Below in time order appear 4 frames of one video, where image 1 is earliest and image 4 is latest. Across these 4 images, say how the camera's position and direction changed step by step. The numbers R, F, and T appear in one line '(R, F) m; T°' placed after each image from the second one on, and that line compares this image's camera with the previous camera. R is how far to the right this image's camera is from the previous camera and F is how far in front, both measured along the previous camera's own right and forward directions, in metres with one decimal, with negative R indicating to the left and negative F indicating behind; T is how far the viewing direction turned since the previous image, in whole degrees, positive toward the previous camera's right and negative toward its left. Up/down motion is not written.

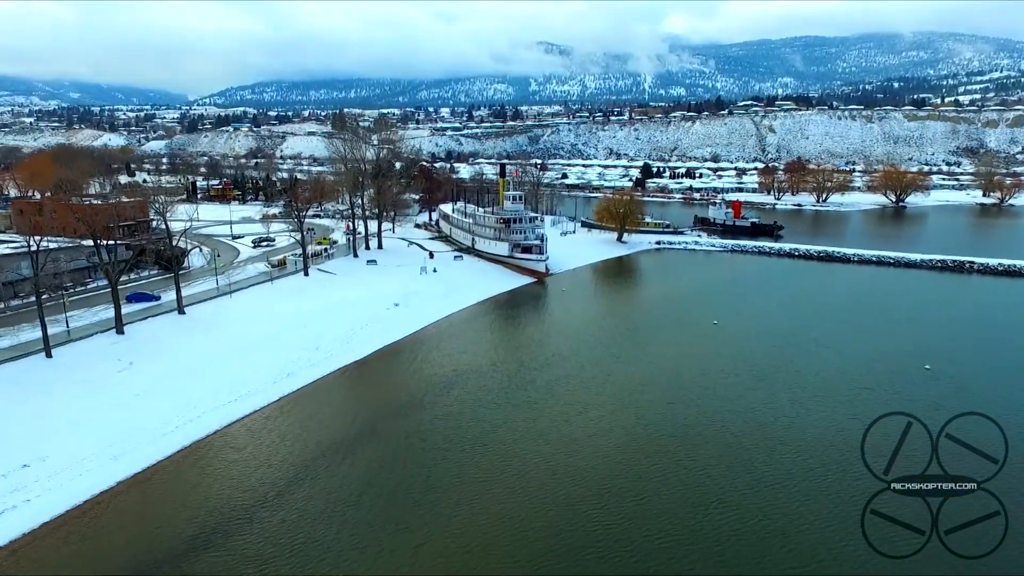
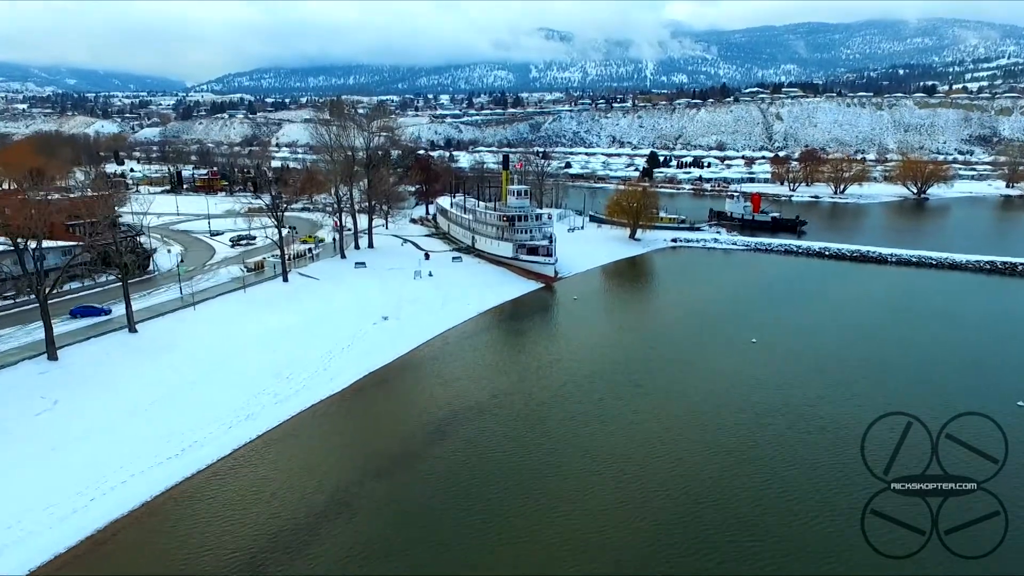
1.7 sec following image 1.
(-0.3, +4.4) m; 0°
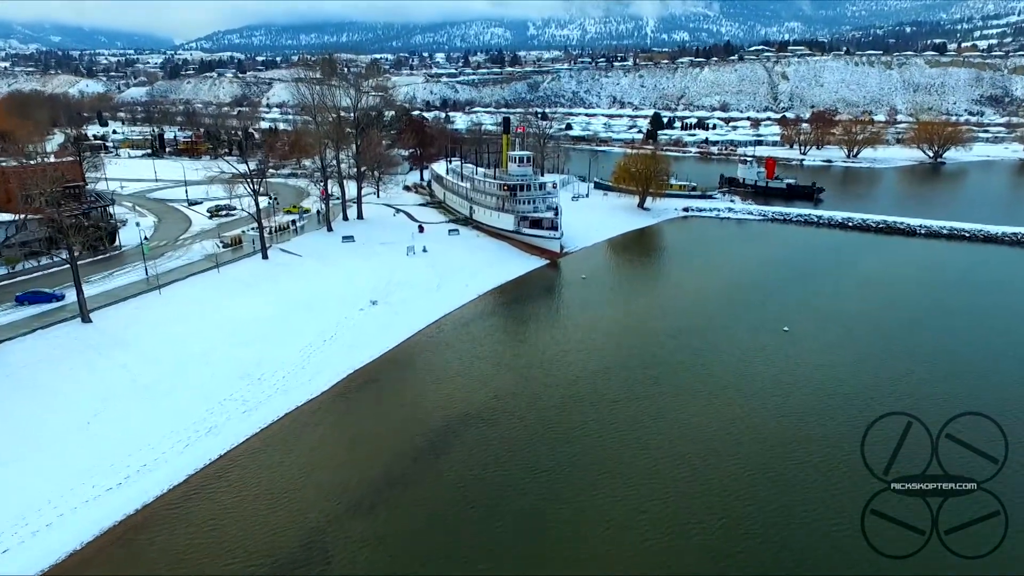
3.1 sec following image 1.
(-0.3, +3.0) m; 0°
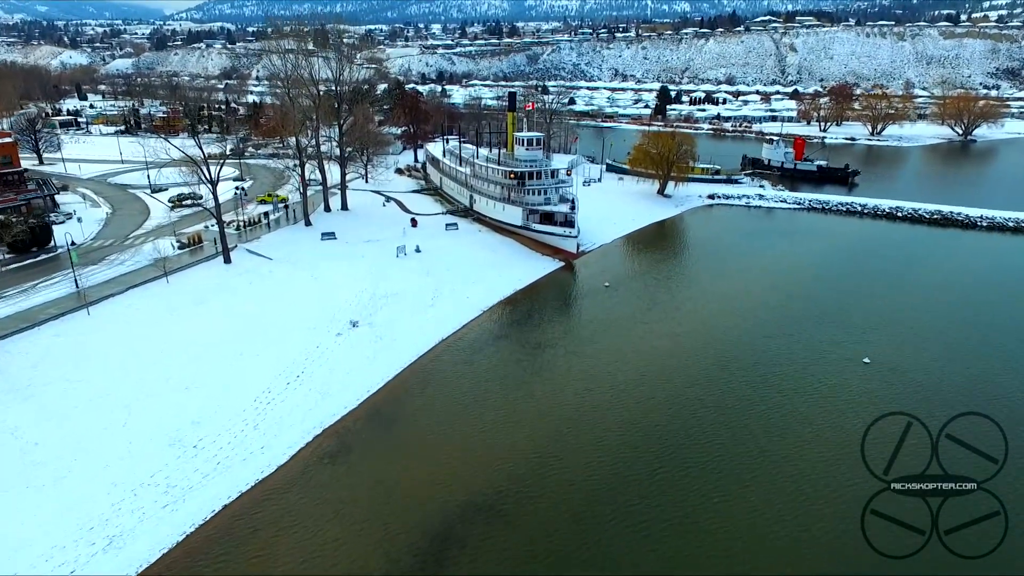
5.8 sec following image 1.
(-0.6, +5.0) m; 0°
